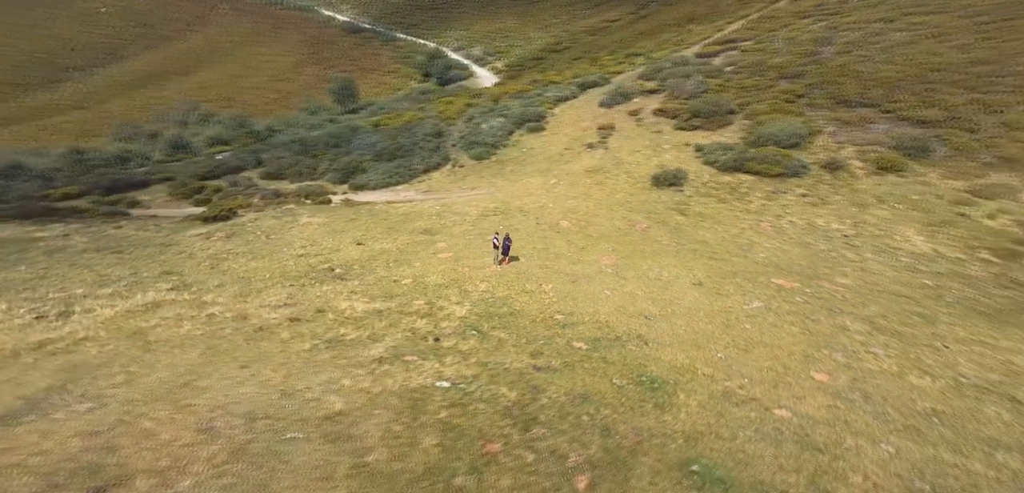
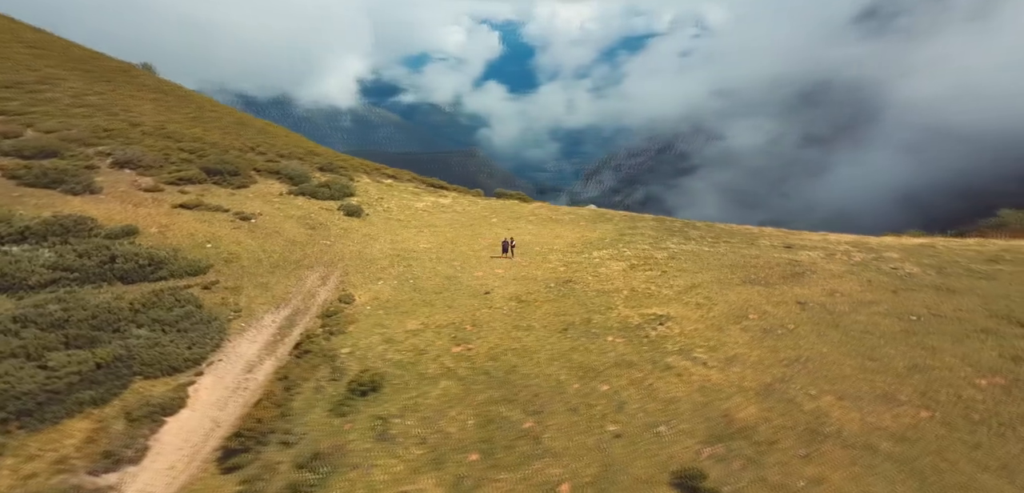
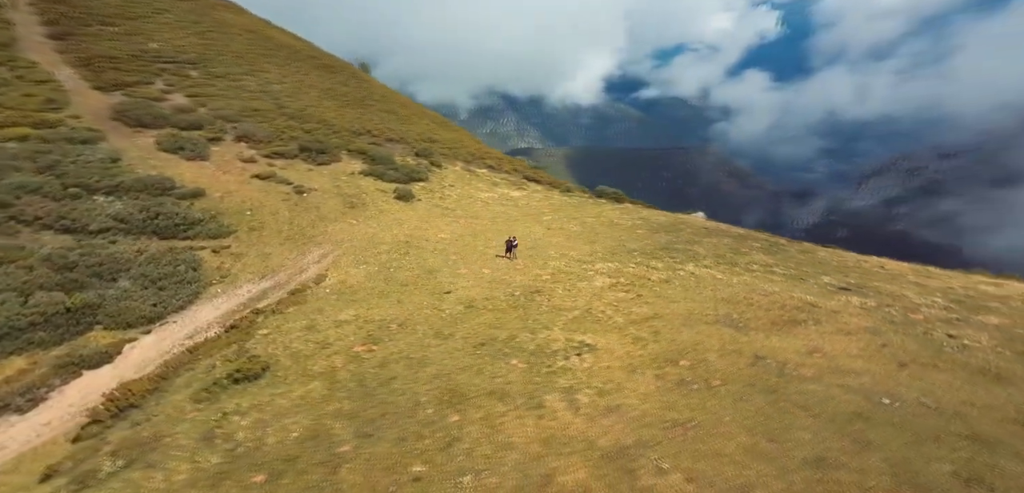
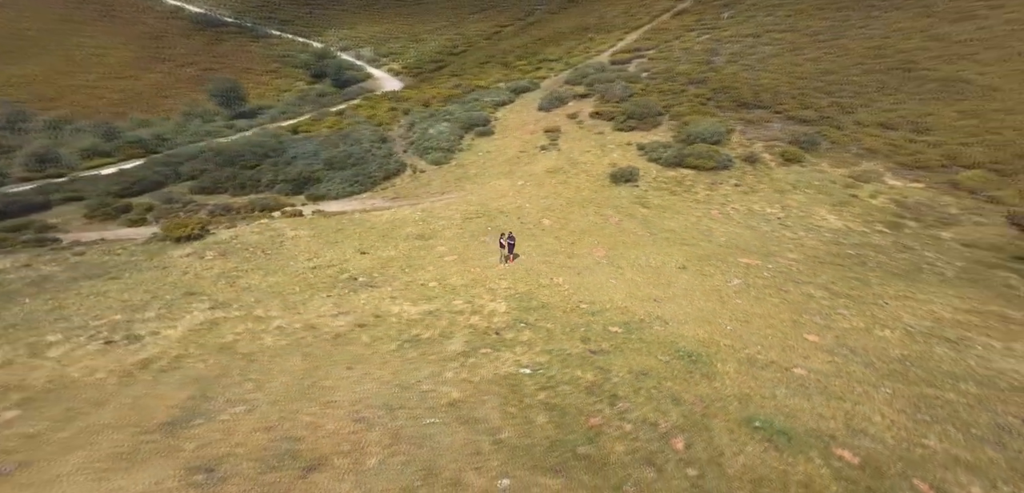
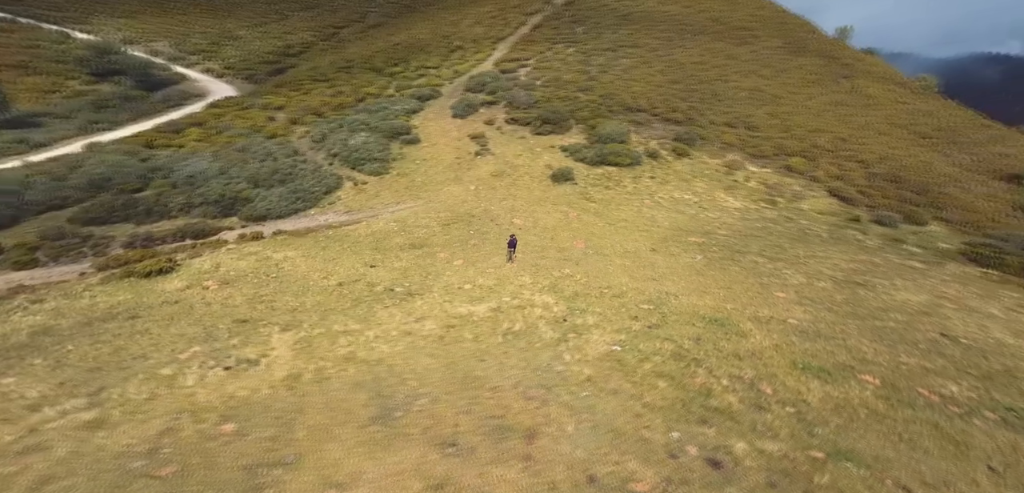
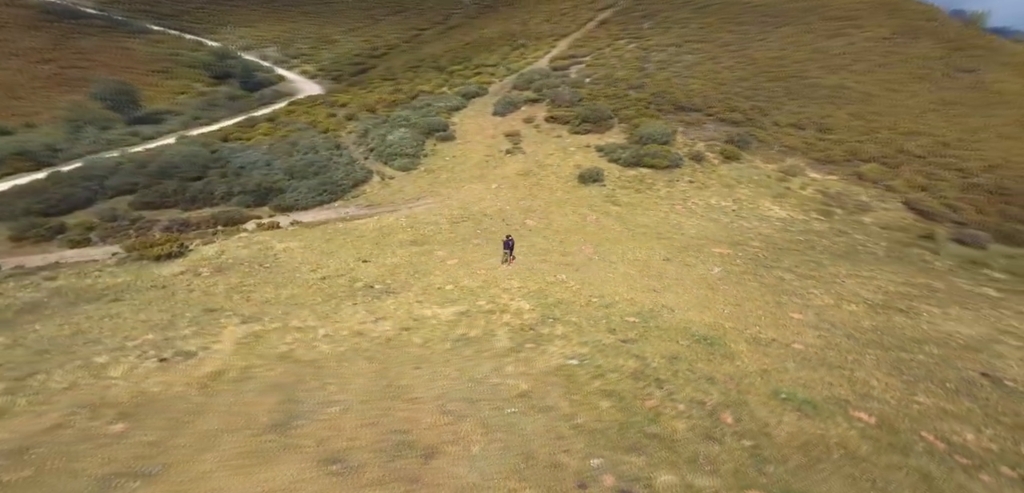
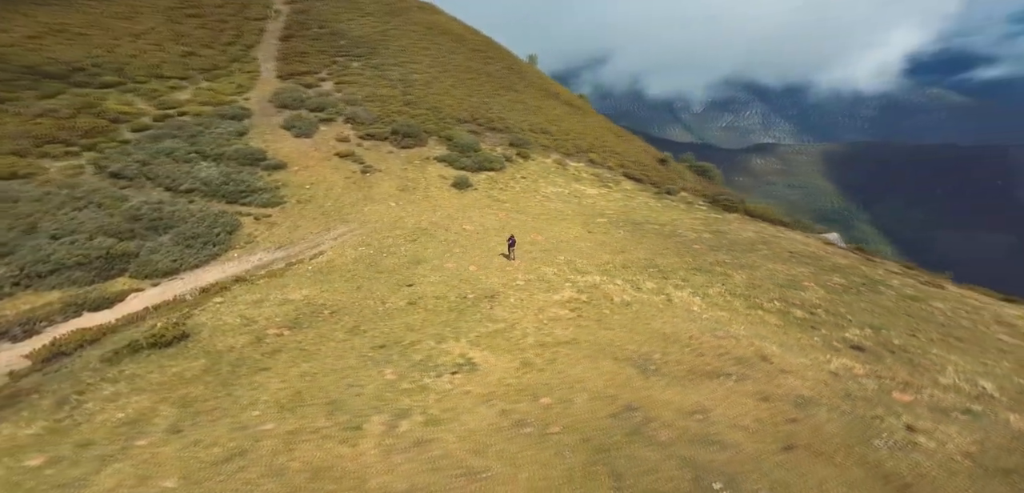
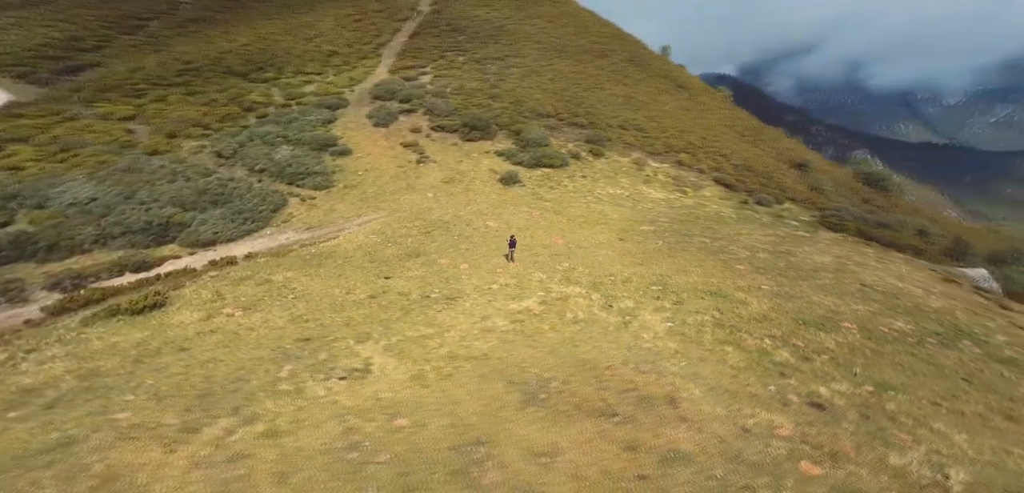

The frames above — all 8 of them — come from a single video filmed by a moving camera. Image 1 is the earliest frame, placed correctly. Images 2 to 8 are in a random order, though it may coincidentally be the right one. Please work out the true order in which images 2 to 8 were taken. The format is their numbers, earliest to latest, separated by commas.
4, 6, 5, 8, 7, 3, 2
